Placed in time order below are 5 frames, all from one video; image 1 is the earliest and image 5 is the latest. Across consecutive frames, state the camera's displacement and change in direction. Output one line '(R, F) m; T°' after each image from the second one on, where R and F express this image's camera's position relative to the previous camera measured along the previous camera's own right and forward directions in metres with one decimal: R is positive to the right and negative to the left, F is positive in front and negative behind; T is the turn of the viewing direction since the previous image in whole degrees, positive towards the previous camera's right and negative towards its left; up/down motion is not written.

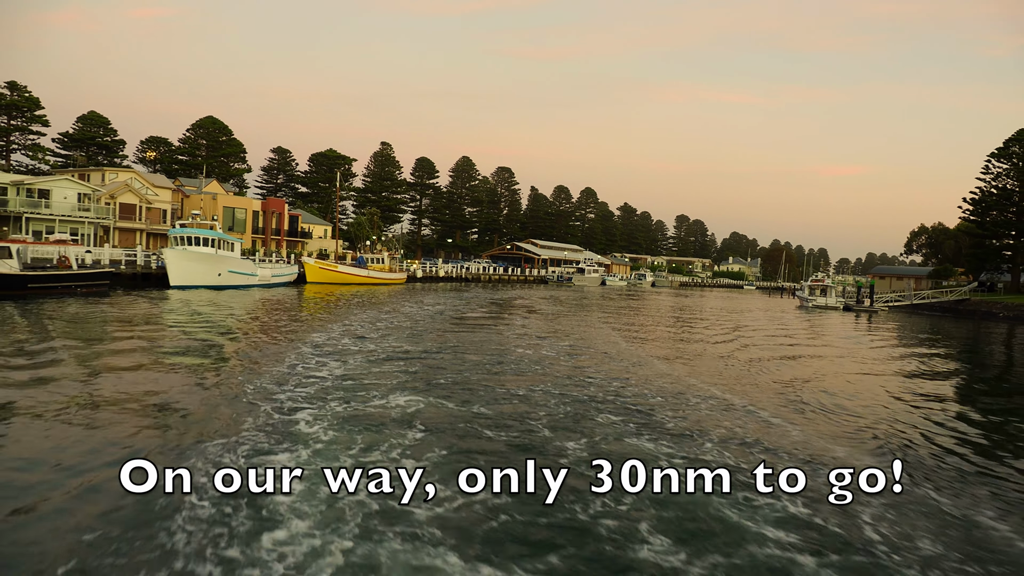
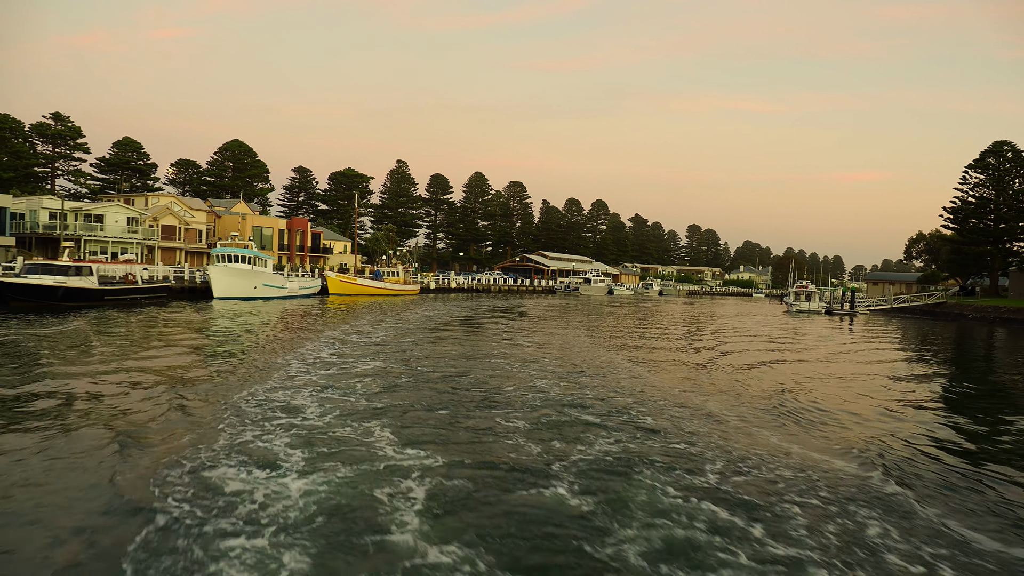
(+0.6, -1.8) m; -2°
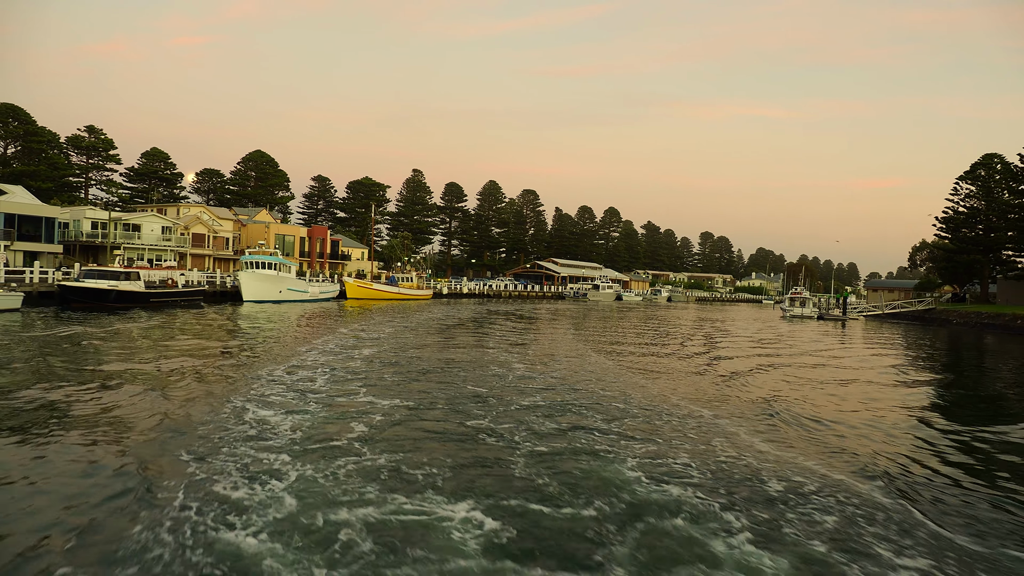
(+0.4, -1.2) m; -2°
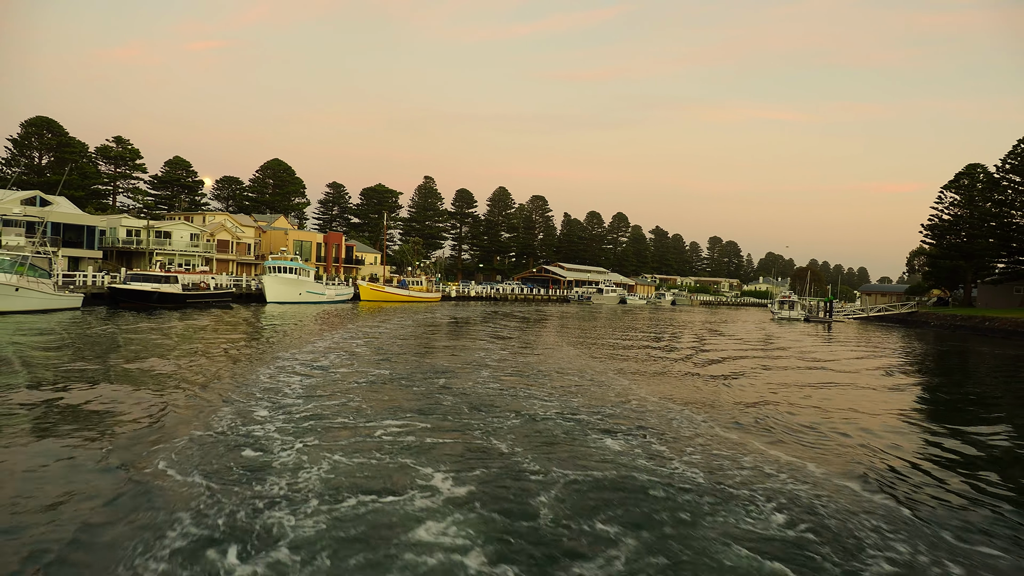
(+0.4, -1.4) m; -1°
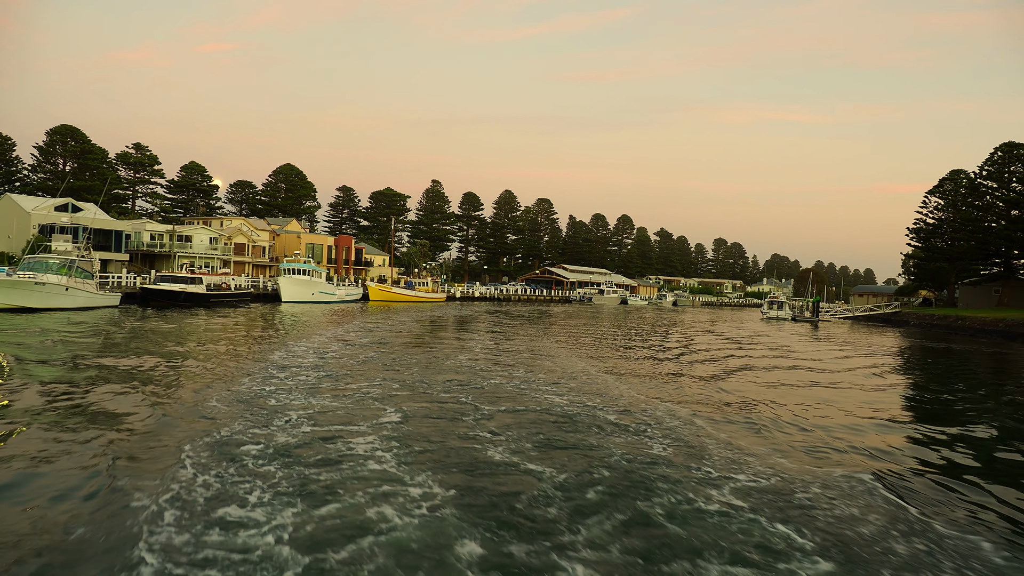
(+0.4, -1.3) m; -1°
